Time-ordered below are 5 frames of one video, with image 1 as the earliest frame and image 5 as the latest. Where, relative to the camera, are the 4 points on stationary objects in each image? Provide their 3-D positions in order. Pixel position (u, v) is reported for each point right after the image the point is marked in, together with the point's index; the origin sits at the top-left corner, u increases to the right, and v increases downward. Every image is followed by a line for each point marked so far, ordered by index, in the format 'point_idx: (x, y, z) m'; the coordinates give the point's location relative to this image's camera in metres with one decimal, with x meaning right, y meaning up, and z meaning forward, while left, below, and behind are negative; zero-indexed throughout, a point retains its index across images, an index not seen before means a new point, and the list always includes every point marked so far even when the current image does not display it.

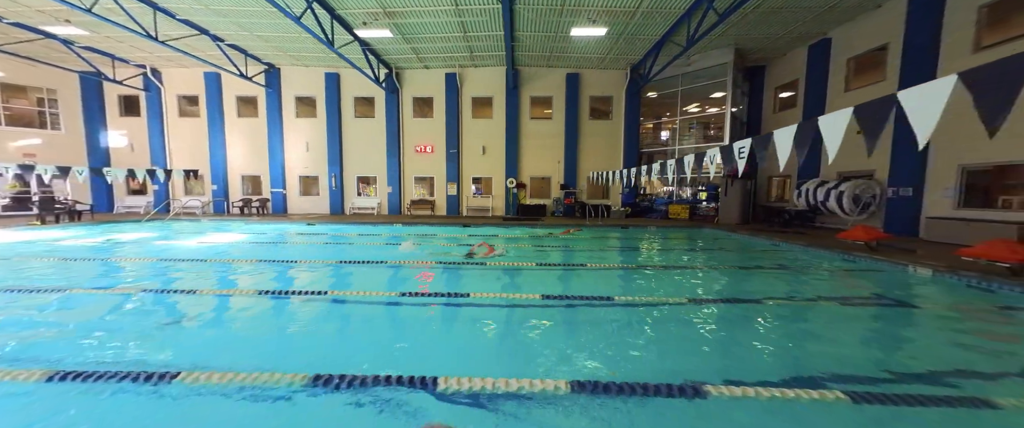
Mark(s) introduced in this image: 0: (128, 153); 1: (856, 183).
0: (-11.7, +1.9, +9.6) m
1: (+6.3, +0.6, +5.8) m
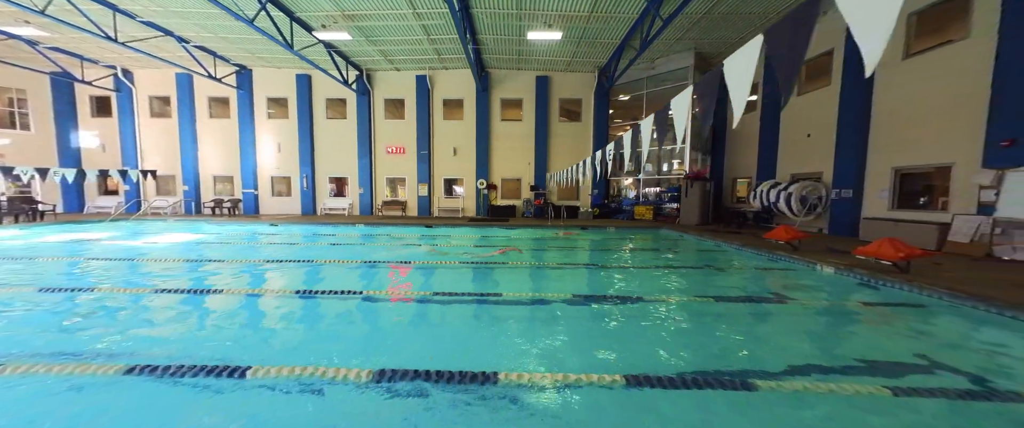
0: (-12.6, +1.9, +9.6) m
1: (+5.5, +0.5, +5.9) m
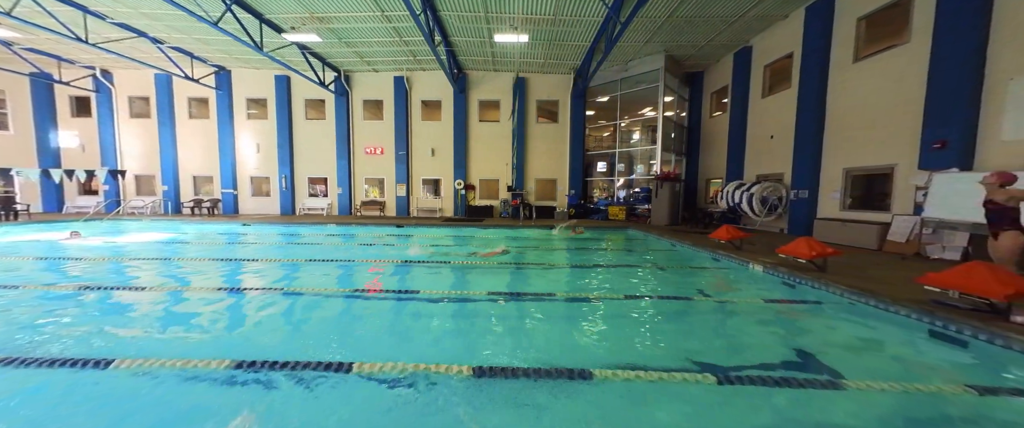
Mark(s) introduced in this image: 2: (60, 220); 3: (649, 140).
0: (-13.3, +1.9, +9.7) m
1: (+4.8, +0.5, +6.0) m
2: (-11.8, -0.1, +8.3) m
3: (+3.6, +2.0, +8.6) m
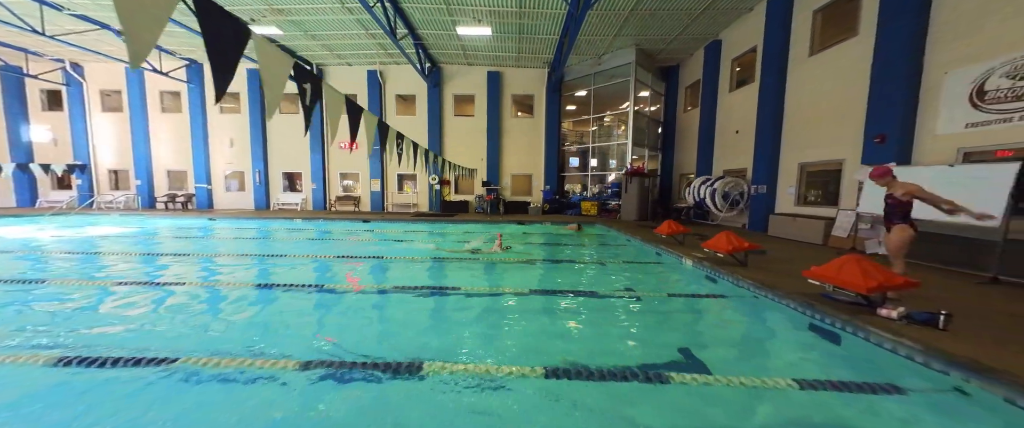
0: (-14.0, +2.0, +9.6) m
1: (+4.0, +0.6, +6.0) m
2: (-12.6, 0.0, +8.3) m
3: (+2.9, +2.1, +8.6) m
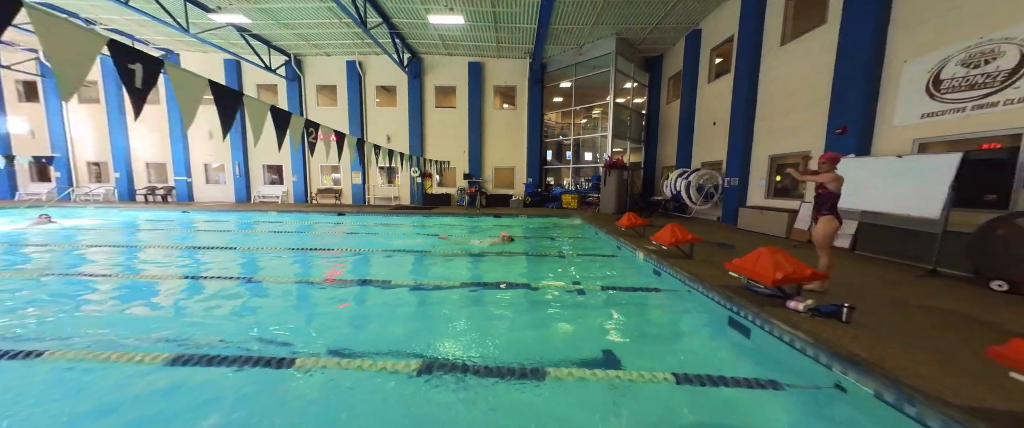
0: (-14.6, +2.2, +9.5) m
1: (+3.5, +0.8, +5.9) m
2: (-13.1, +0.2, +8.2) m
3: (+2.4, +2.3, +8.5) m
